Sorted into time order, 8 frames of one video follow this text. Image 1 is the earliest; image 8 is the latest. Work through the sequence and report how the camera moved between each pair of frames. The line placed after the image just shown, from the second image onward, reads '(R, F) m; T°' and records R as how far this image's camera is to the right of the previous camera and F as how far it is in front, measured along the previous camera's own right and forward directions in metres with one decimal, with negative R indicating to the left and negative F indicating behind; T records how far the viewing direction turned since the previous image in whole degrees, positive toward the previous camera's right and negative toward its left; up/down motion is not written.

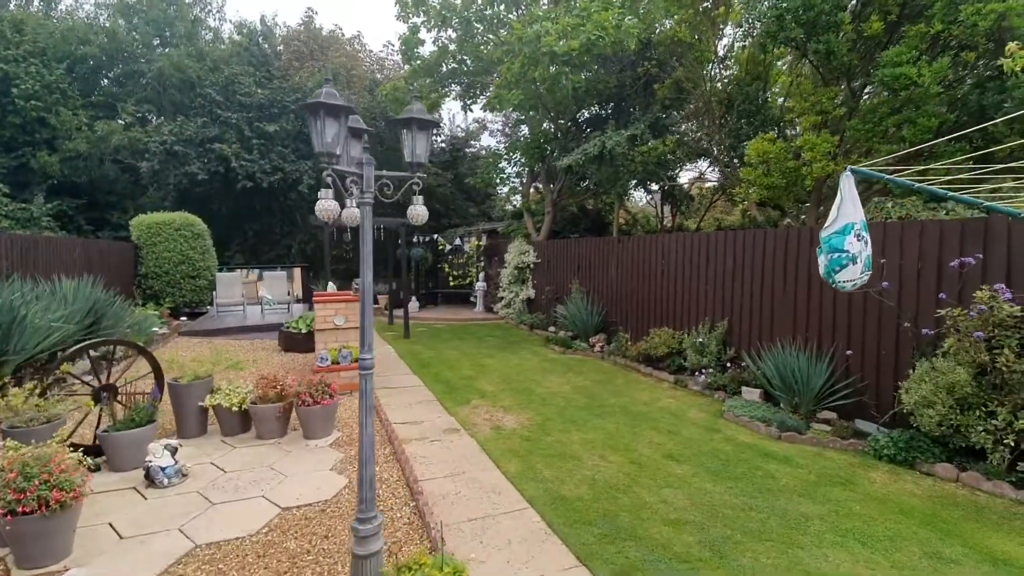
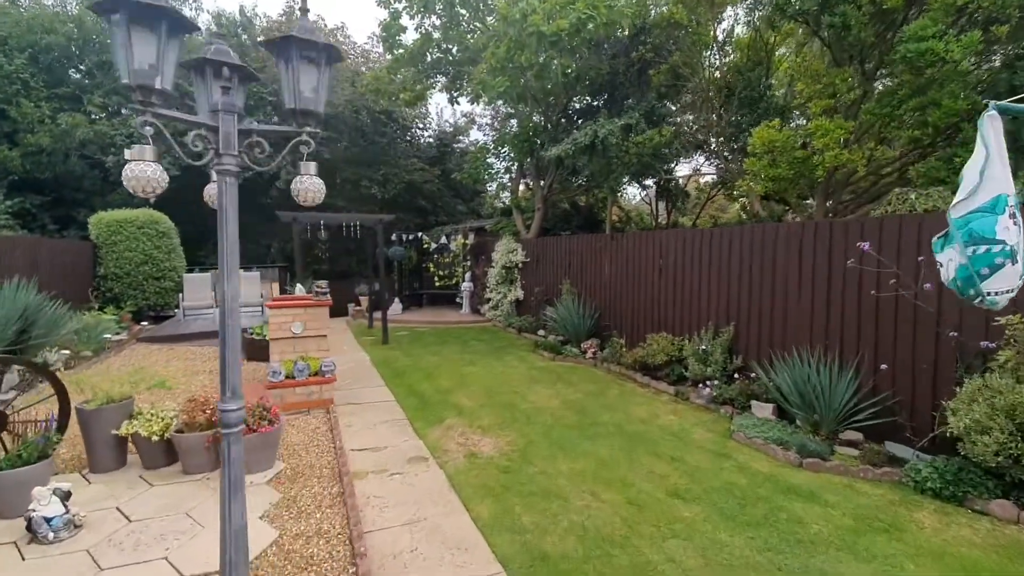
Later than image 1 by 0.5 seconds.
(+0.1, +0.6) m; +1°
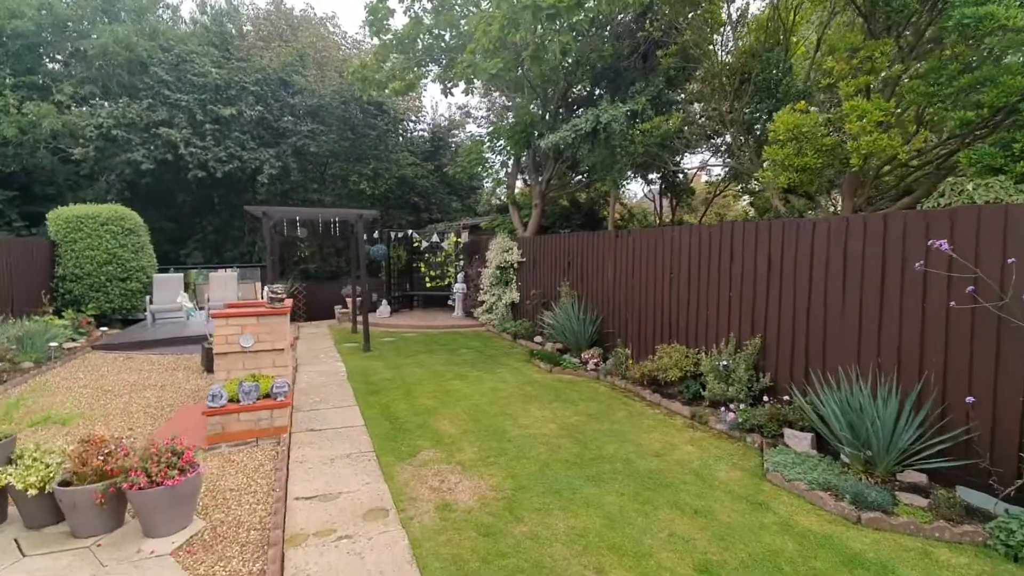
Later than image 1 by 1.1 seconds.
(+0.1, +0.8) m; 0°
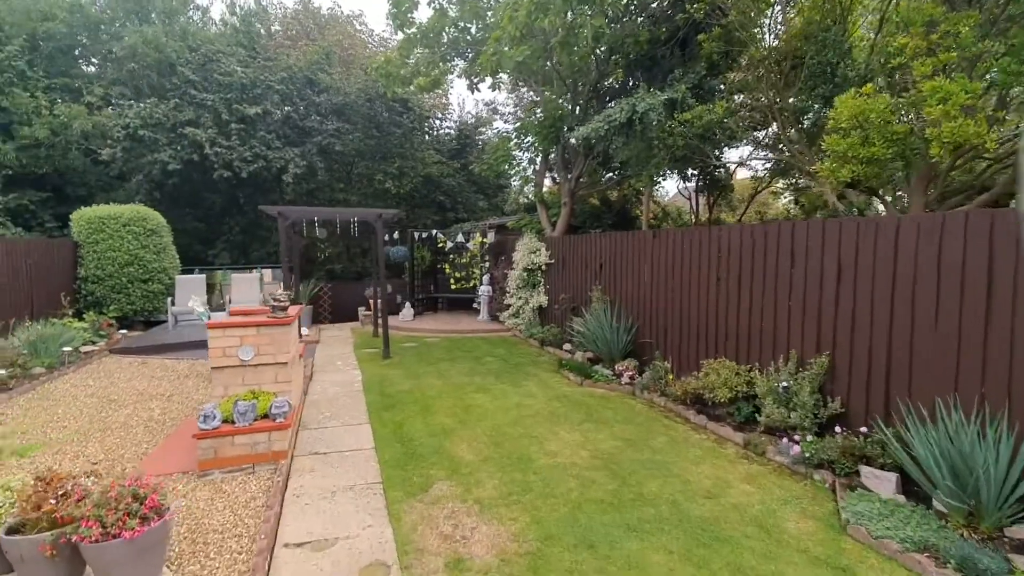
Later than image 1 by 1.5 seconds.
(0.0, +0.5) m; -3°
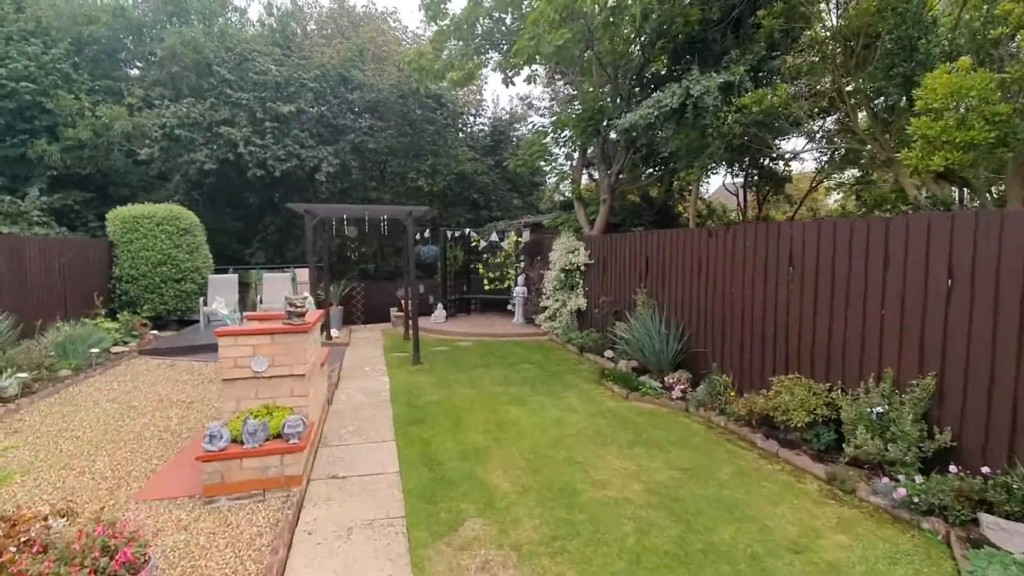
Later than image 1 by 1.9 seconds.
(-0.1, +0.5) m; -4°
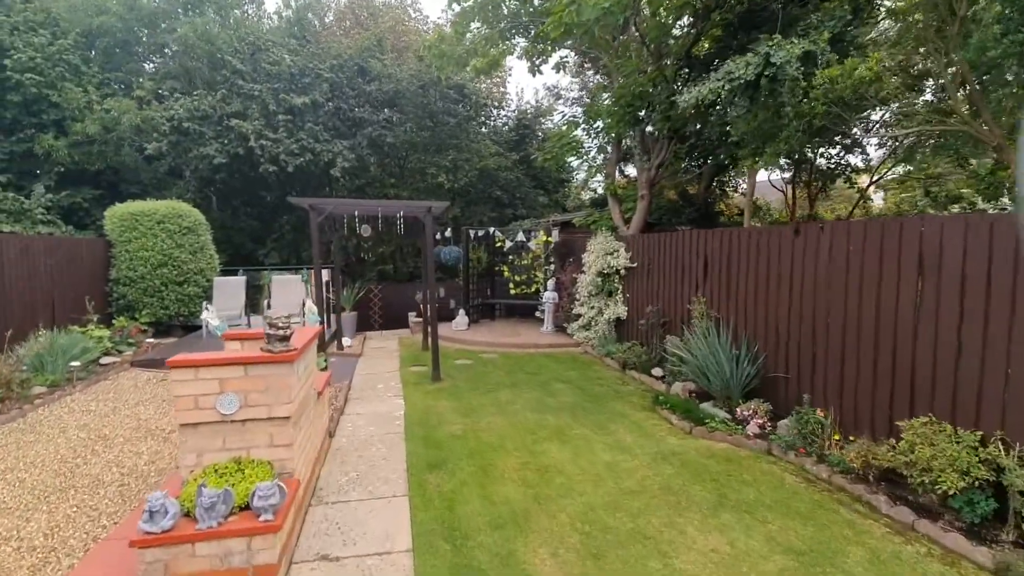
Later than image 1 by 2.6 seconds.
(-0.2, +0.9) m; -2°
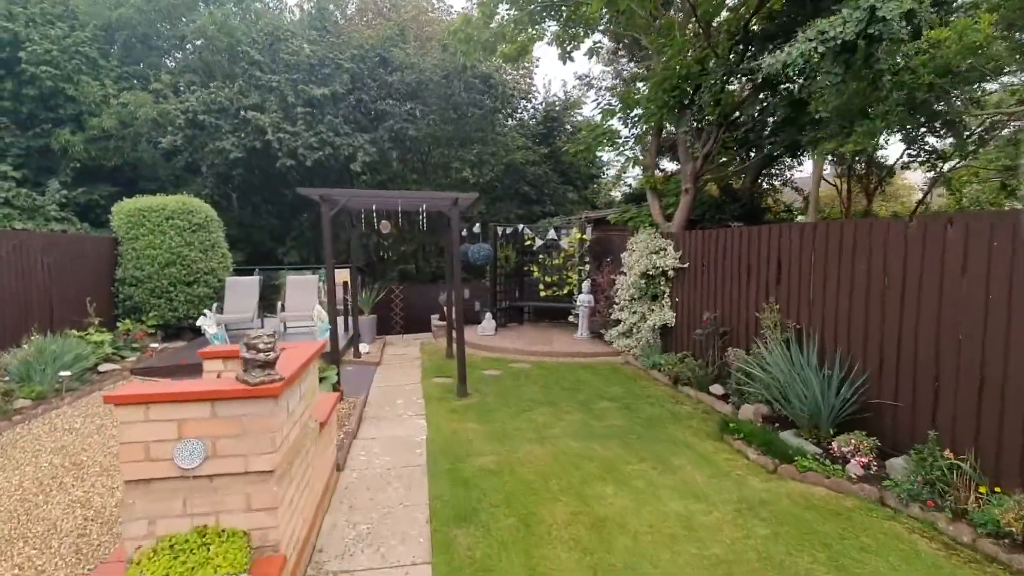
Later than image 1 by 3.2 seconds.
(-0.2, +0.7) m; -2°
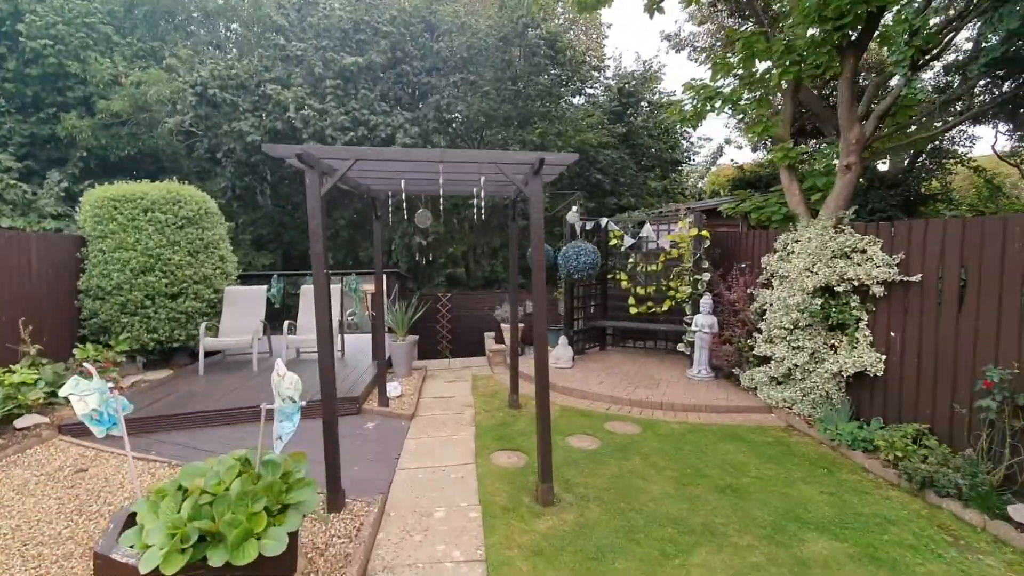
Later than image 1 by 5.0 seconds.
(-0.4, +2.2) m; -5°
